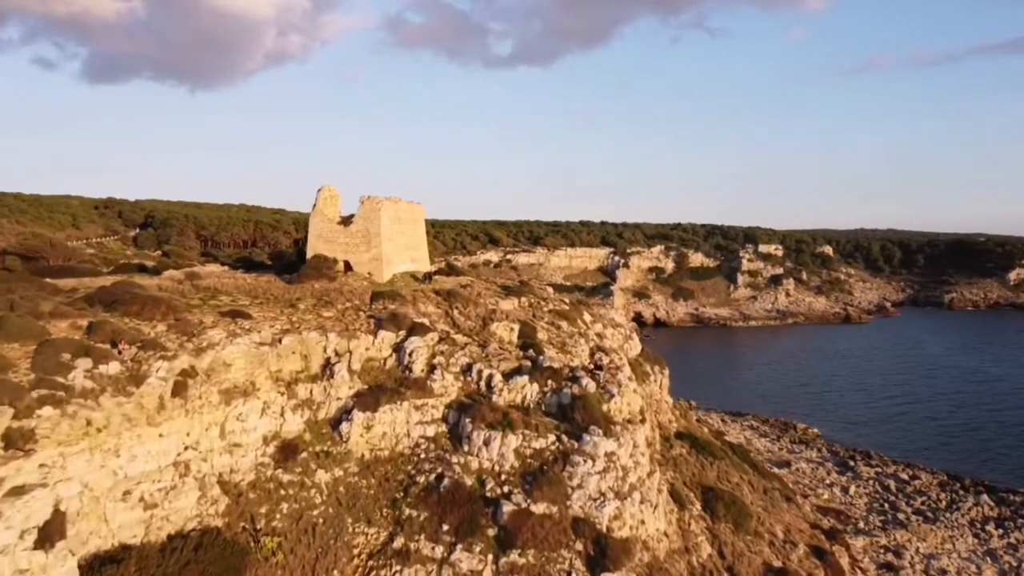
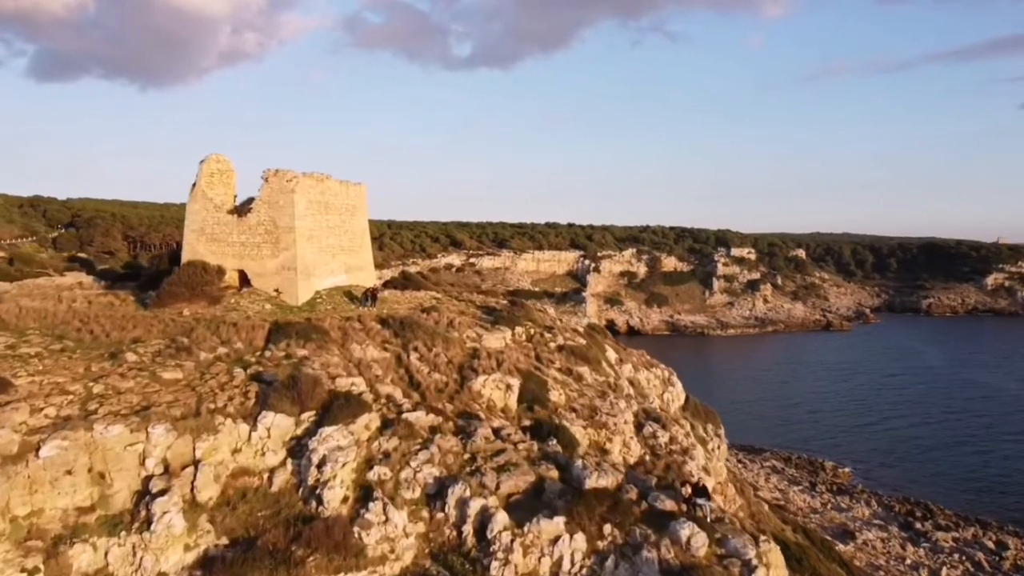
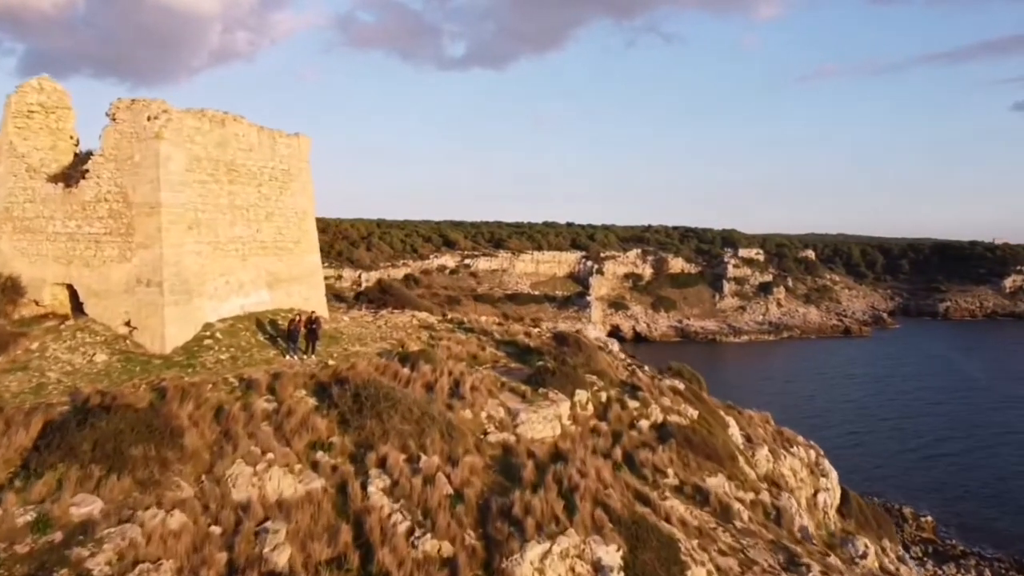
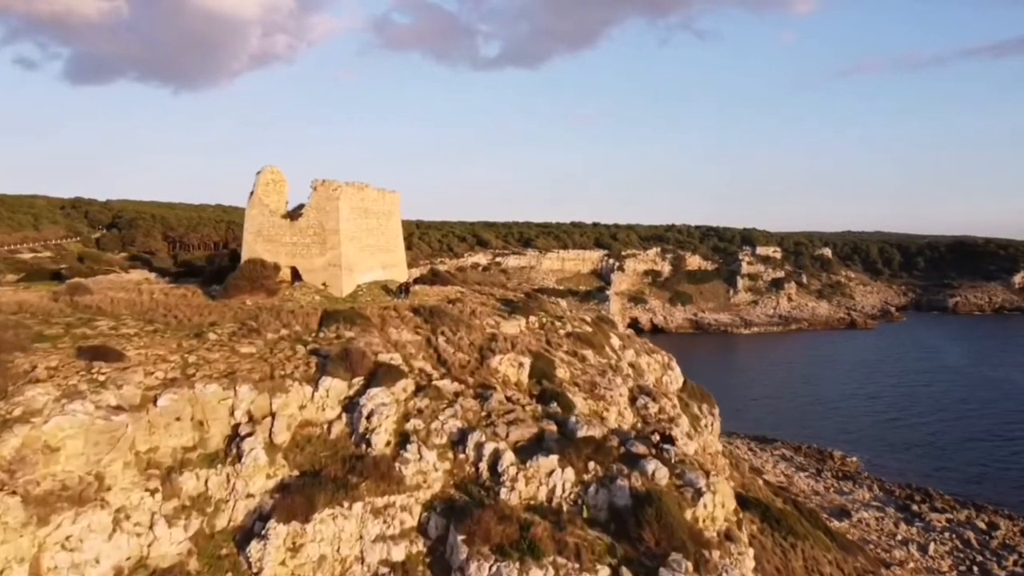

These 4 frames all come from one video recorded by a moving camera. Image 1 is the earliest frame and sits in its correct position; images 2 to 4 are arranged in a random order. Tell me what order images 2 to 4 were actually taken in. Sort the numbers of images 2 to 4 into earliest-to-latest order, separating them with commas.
4, 2, 3
